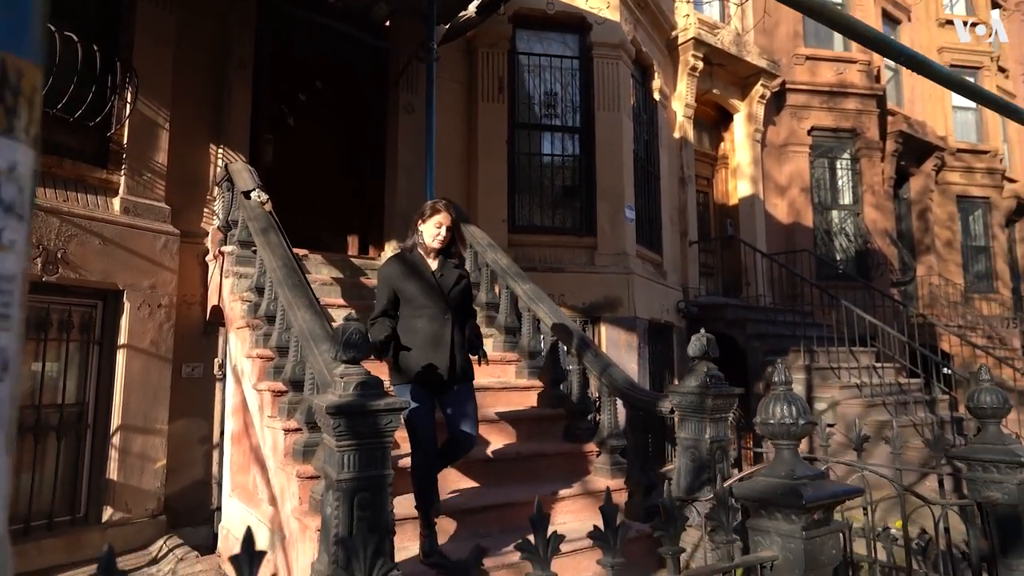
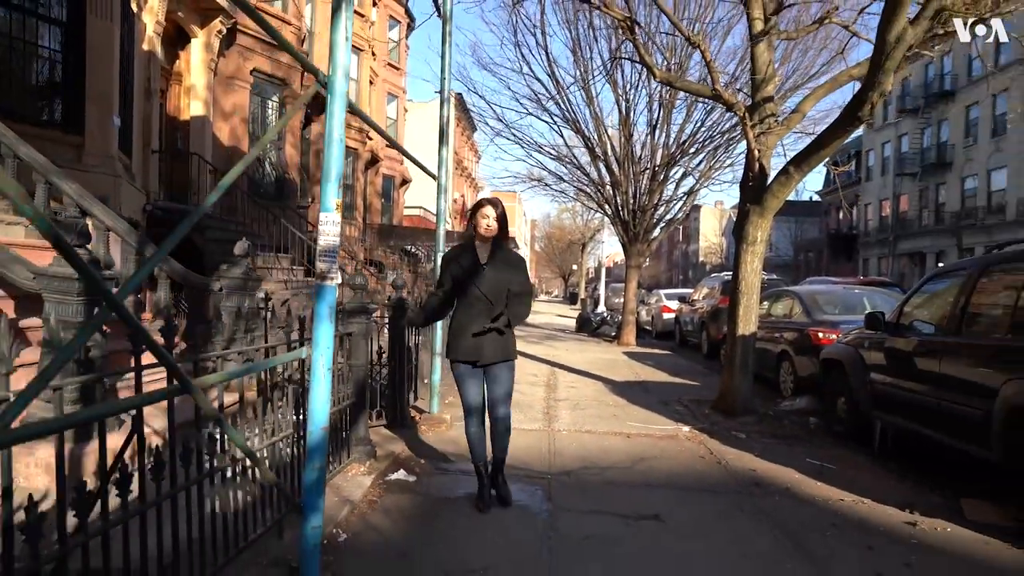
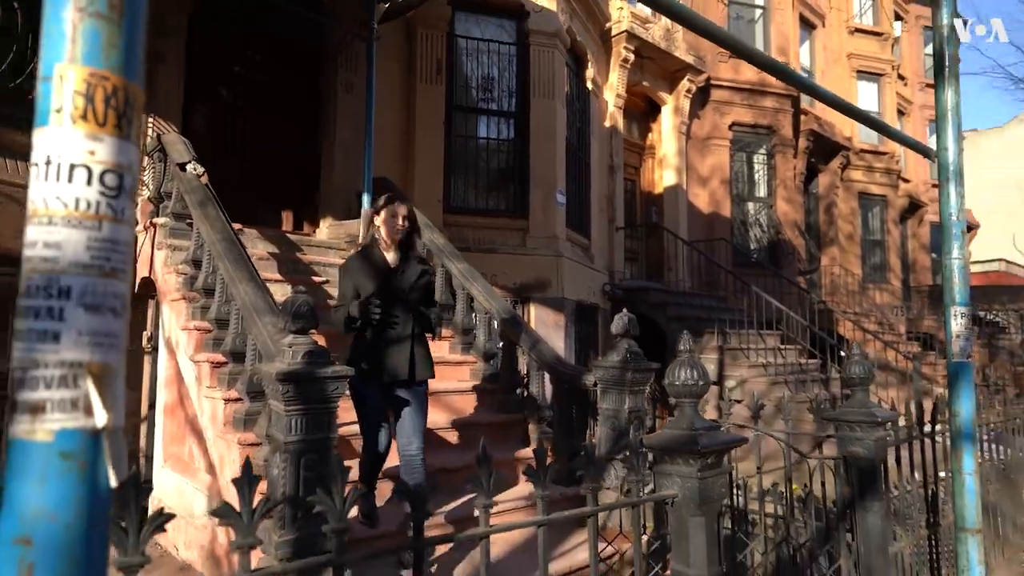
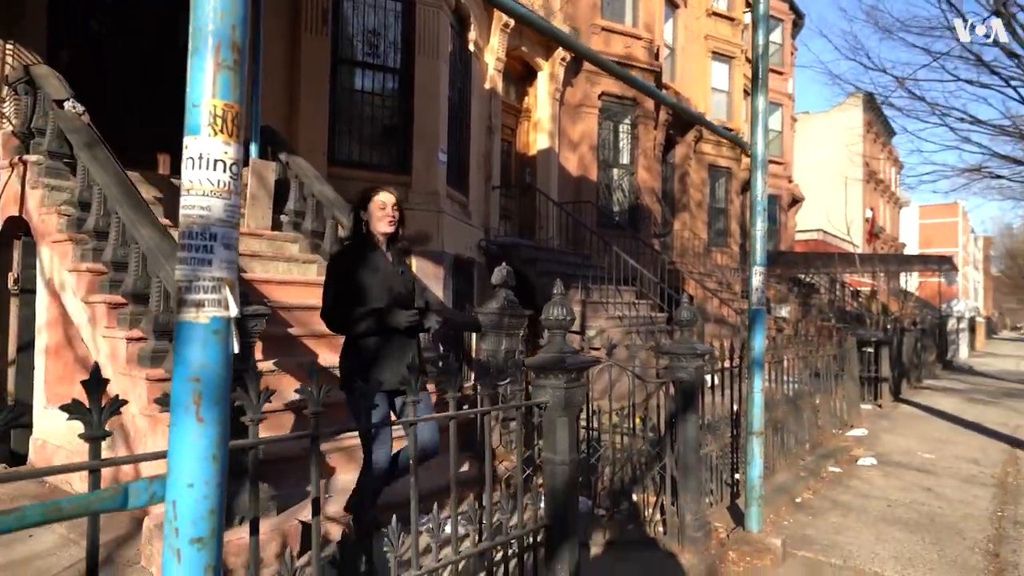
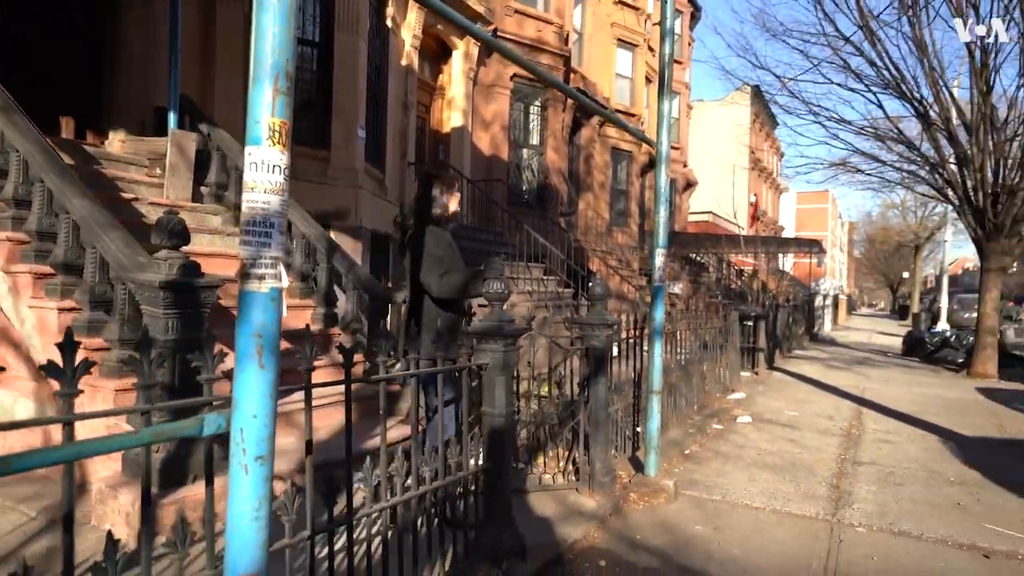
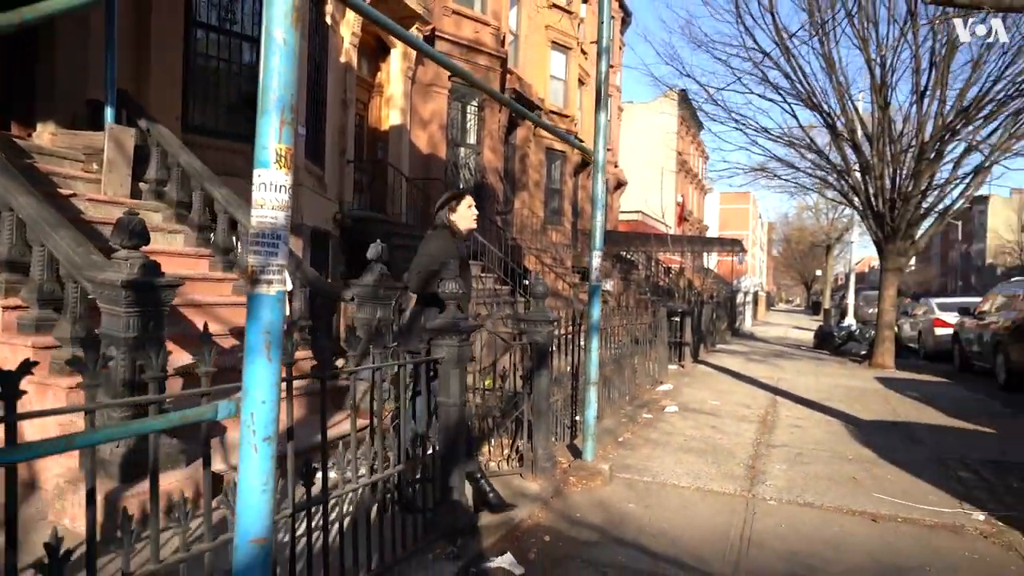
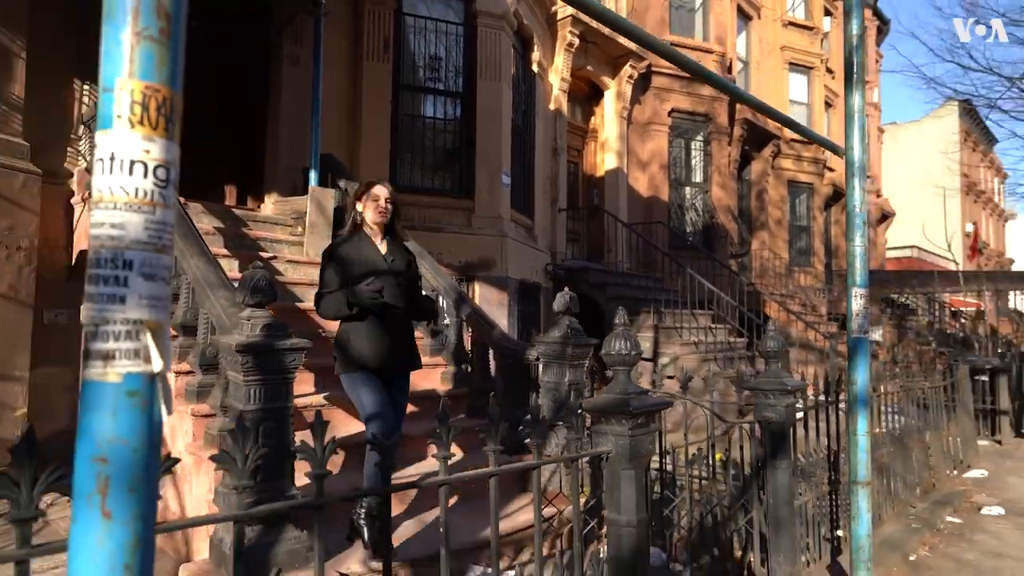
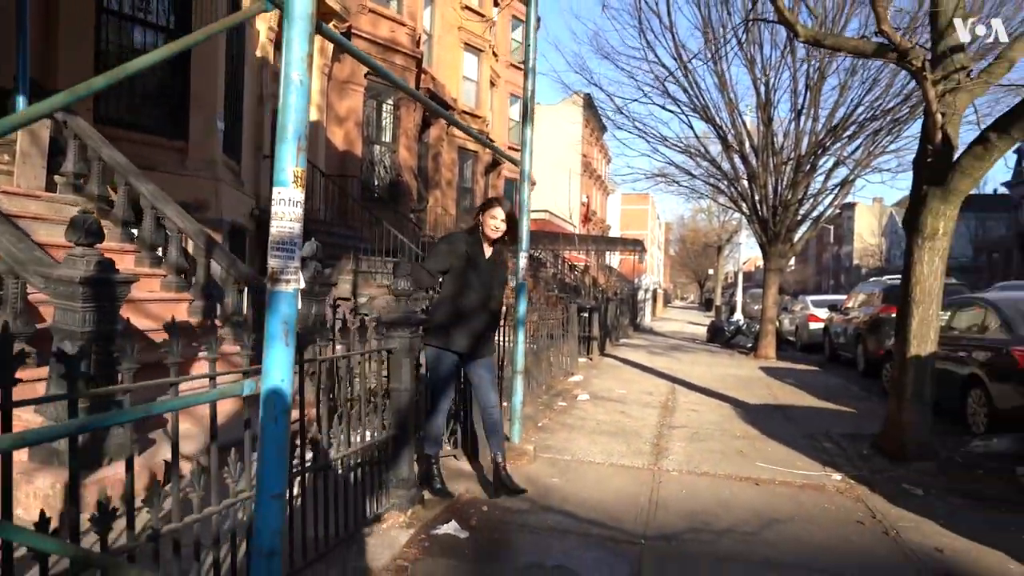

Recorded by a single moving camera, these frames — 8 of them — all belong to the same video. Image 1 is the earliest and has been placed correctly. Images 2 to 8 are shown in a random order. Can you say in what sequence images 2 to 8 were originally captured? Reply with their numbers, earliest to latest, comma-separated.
3, 7, 4, 5, 6, 8, 2
